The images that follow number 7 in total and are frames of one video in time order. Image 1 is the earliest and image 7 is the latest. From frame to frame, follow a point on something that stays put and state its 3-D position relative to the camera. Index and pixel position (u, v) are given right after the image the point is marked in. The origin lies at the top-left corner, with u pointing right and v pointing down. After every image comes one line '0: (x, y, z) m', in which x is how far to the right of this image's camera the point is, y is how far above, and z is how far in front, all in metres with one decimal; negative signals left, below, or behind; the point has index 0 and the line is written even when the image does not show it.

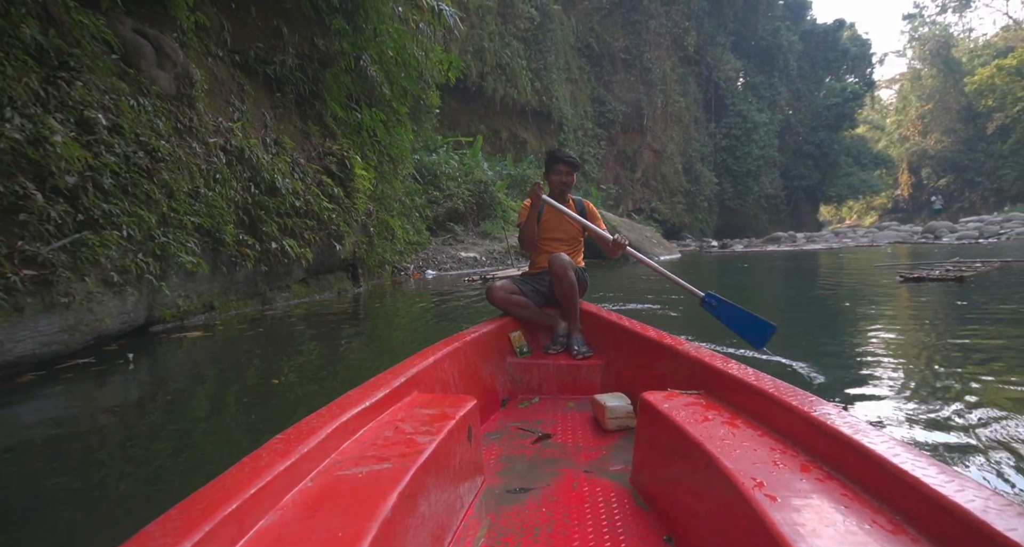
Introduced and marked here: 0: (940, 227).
0: (+12.3, +1.3, +15.6) m
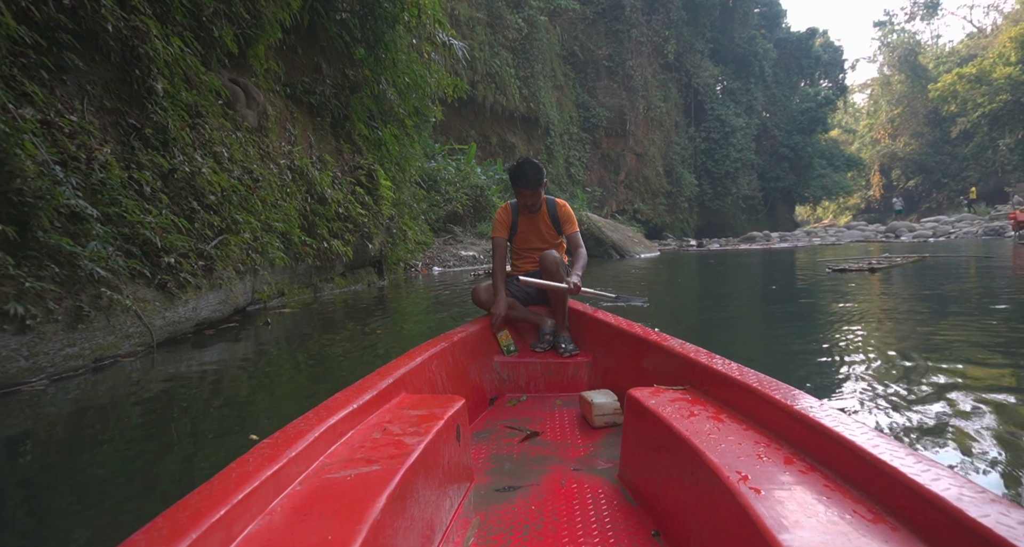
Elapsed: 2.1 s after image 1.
0: (+12.0, +1.5, +16.7) m
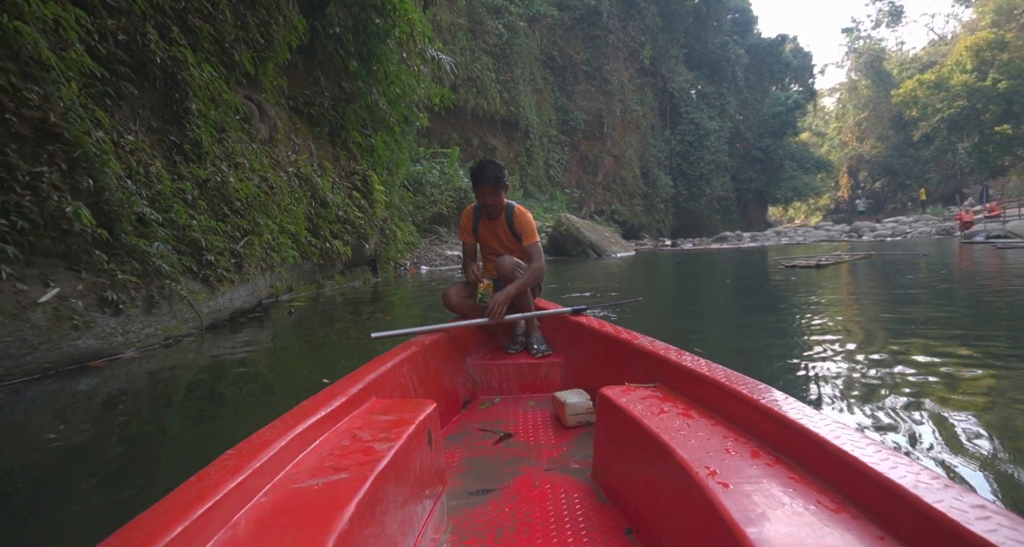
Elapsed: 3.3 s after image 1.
0: (+11.4, +1.5, +17.5) m
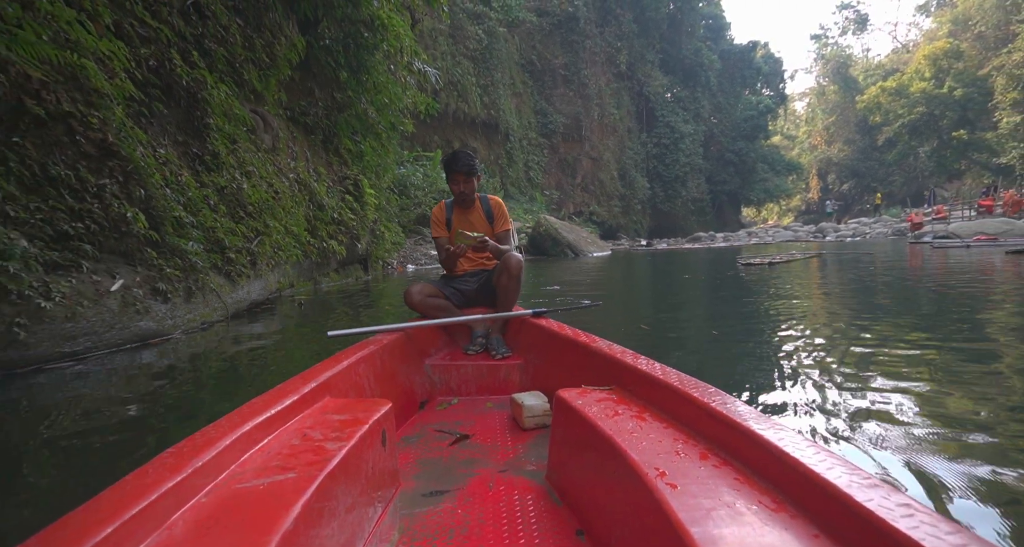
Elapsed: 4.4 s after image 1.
0: (+10.7, +1.6, +18.4) m
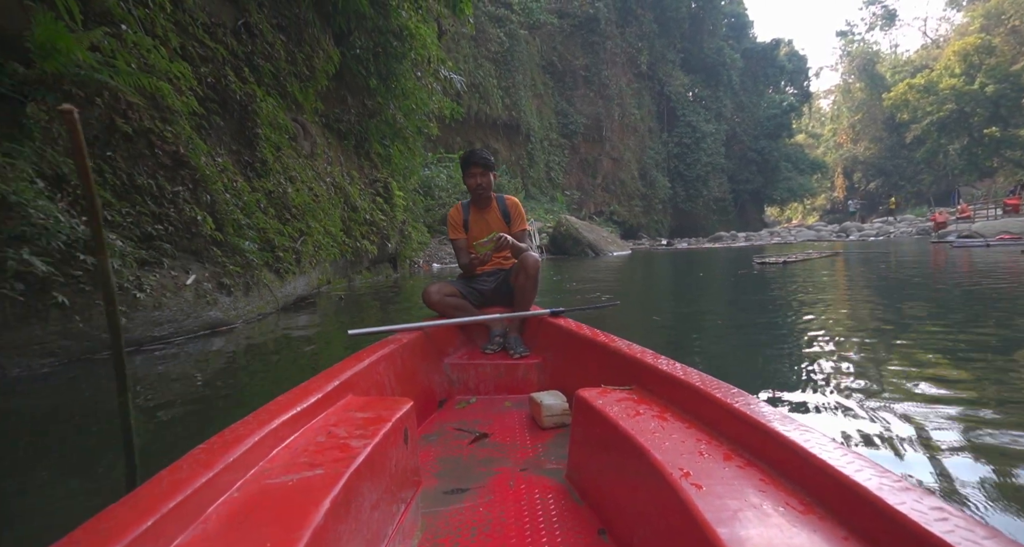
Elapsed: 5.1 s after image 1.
0: (+11.4, +1.6, +18.2) m
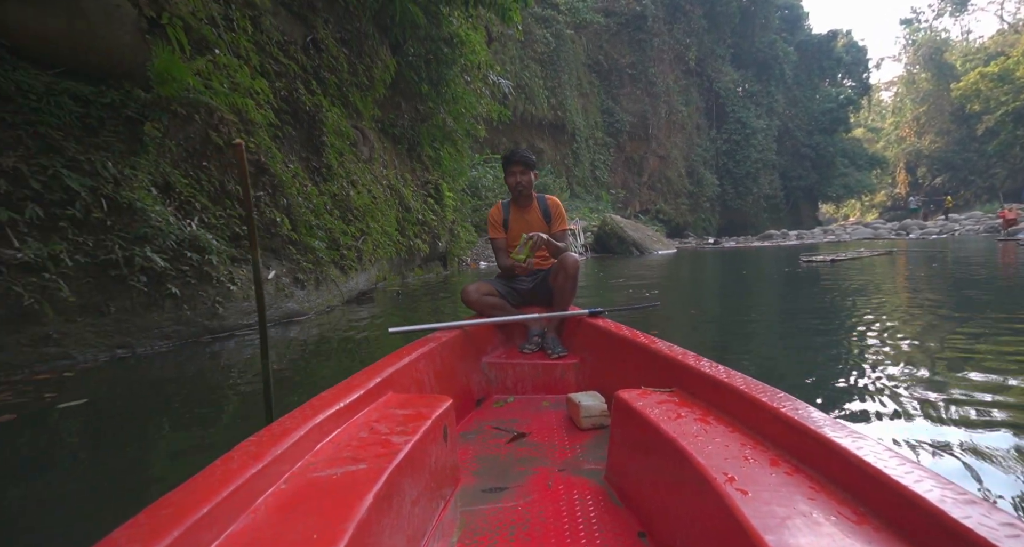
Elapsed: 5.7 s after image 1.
0: (+12.9, +1.6, +17.4) m
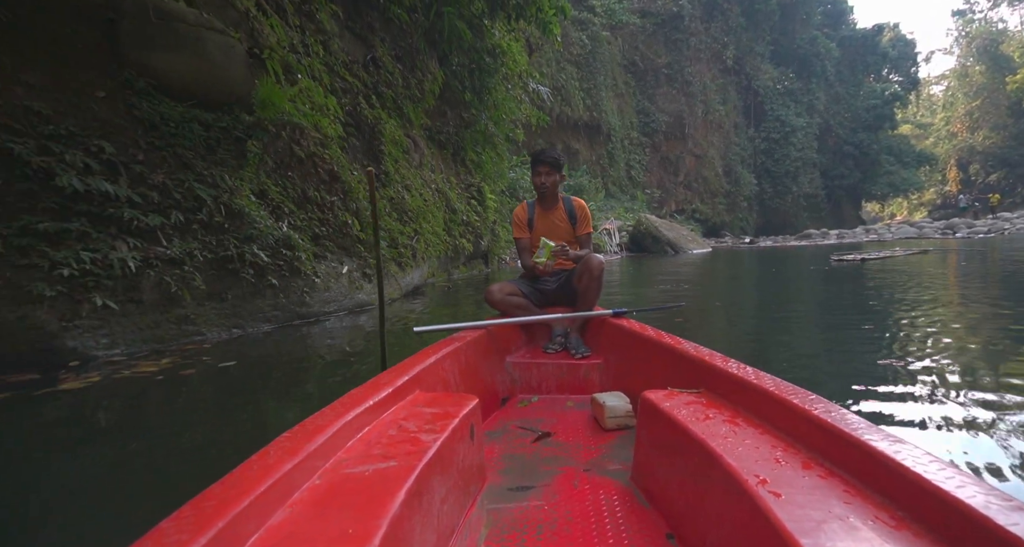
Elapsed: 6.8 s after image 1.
0: (+14.0, +1.5, +16.9) m
